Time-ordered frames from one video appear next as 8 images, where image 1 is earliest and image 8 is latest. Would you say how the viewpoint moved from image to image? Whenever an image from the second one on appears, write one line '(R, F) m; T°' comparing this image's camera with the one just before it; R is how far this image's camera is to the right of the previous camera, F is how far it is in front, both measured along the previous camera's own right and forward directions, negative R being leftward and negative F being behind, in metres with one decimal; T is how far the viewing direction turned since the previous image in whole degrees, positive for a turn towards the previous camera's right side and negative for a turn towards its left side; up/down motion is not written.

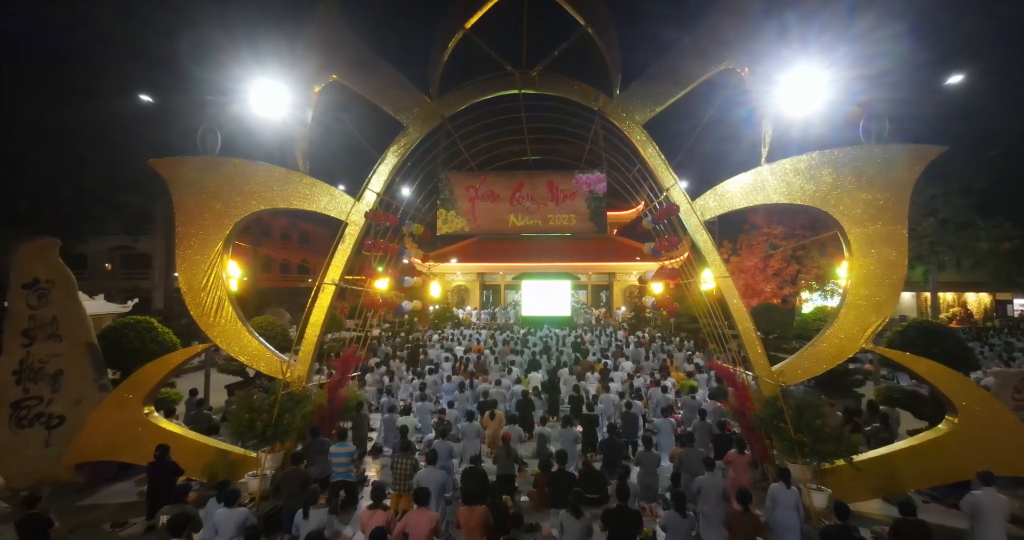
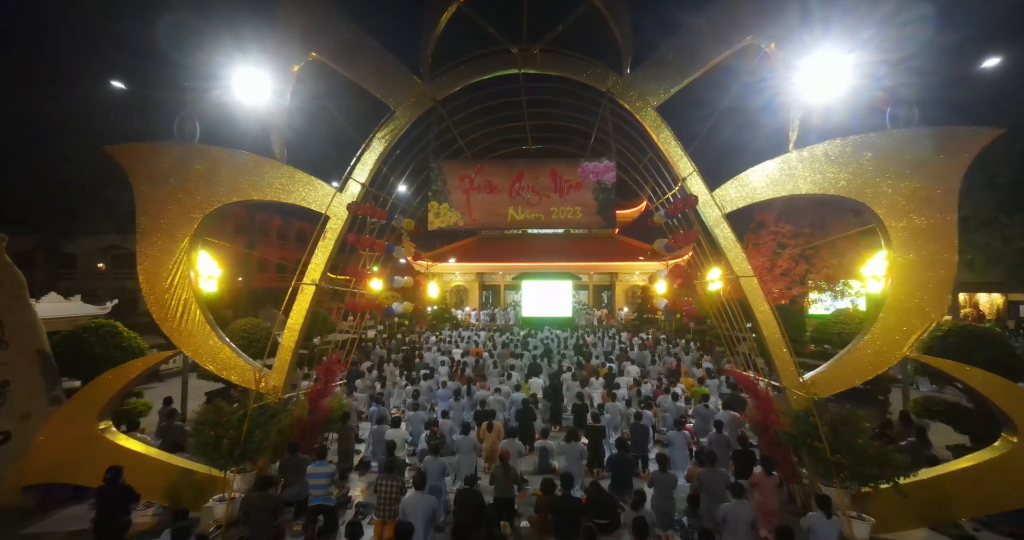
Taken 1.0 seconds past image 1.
(0.0, +0.6) m; 0°
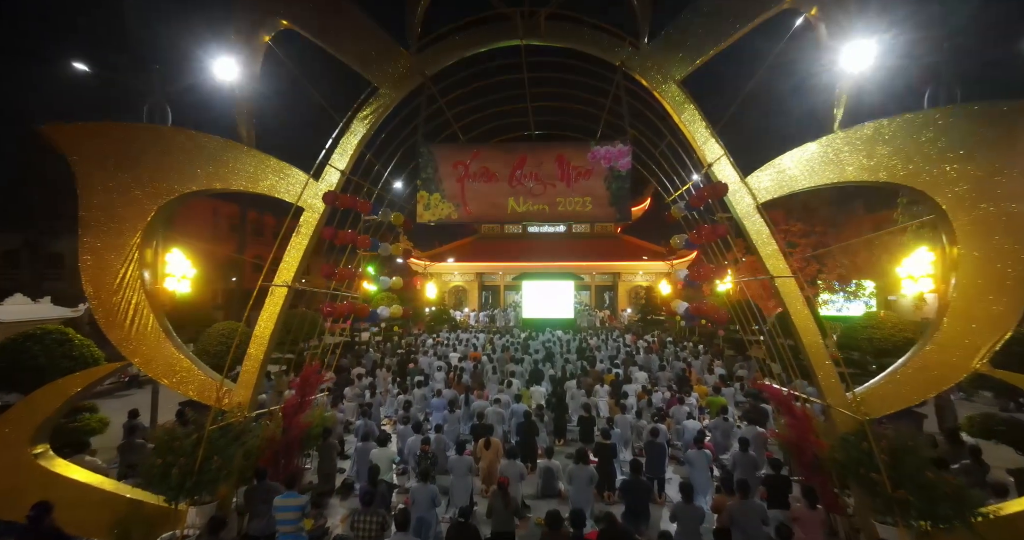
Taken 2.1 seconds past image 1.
(0.0, +0.7) m; 0°
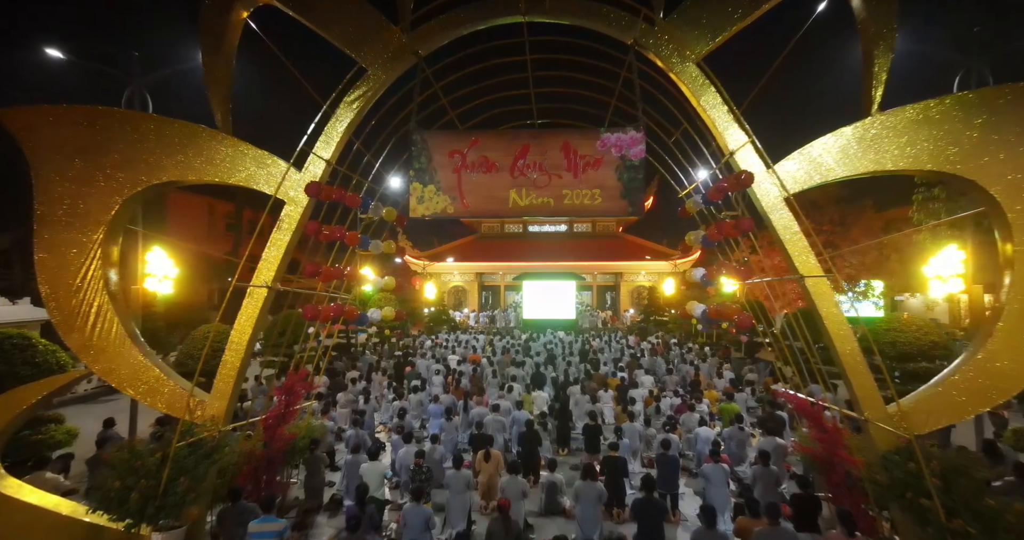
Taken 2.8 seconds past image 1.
(0.0, +0.4) m; 0°
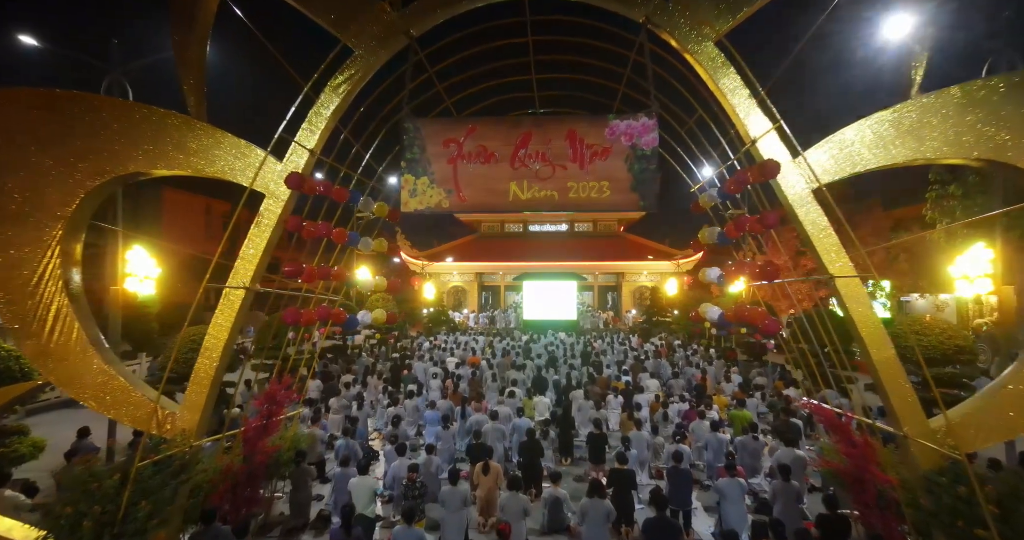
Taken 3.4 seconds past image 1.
(0.0, +0.4) m; 0°
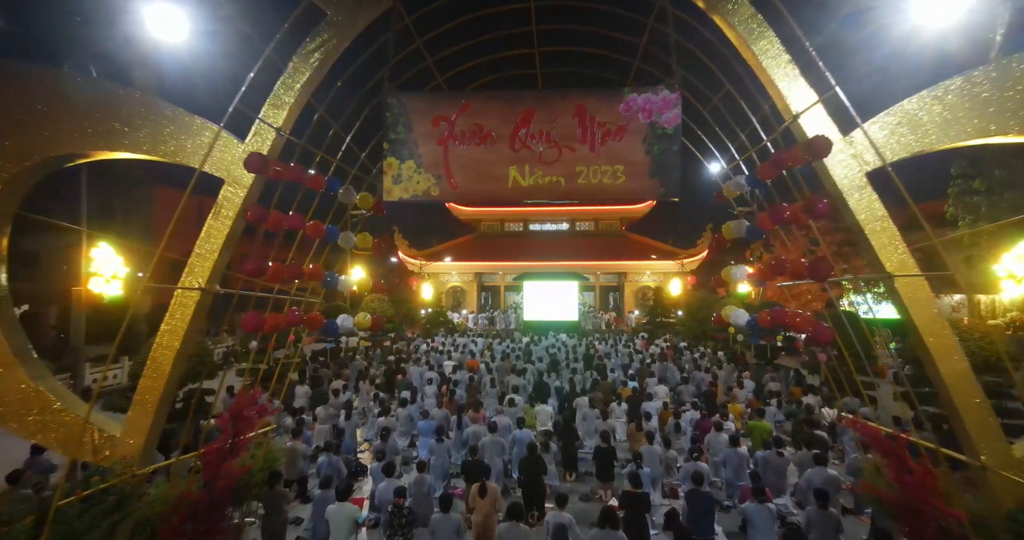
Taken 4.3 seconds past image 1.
(0.0, +0.6) m; 0°
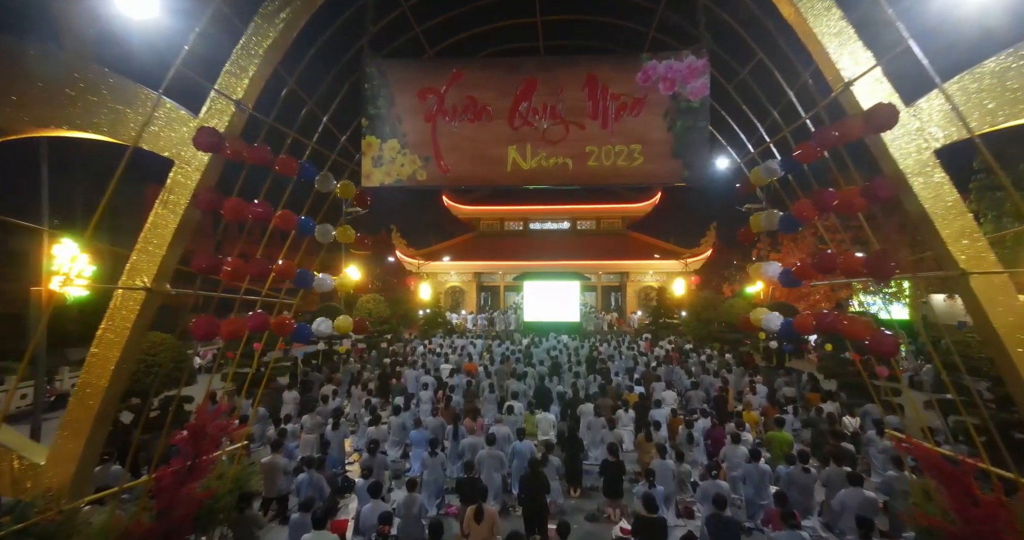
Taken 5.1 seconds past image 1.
(0.0, +0.5) m; 0°
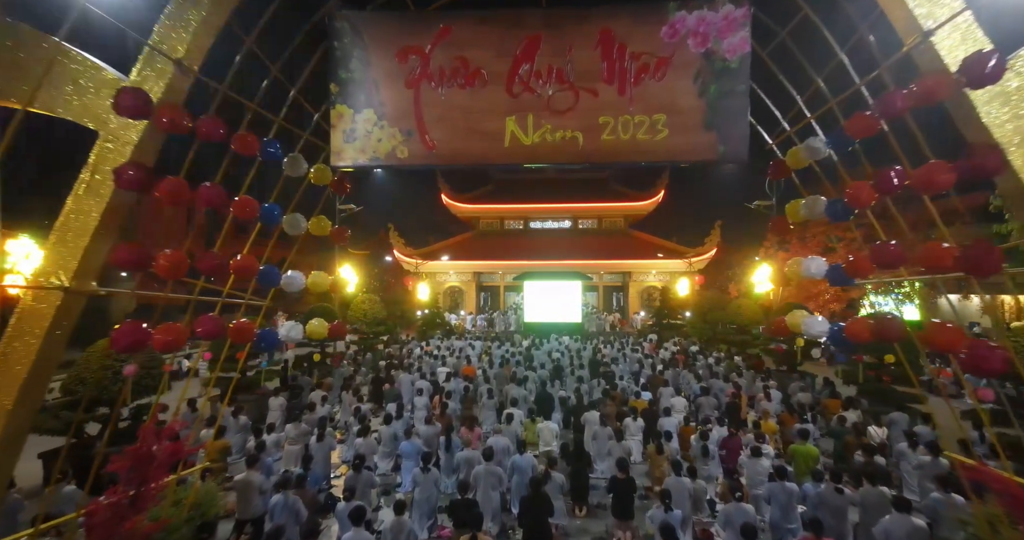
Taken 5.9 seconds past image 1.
(0.0, +0.5) m; 0°
